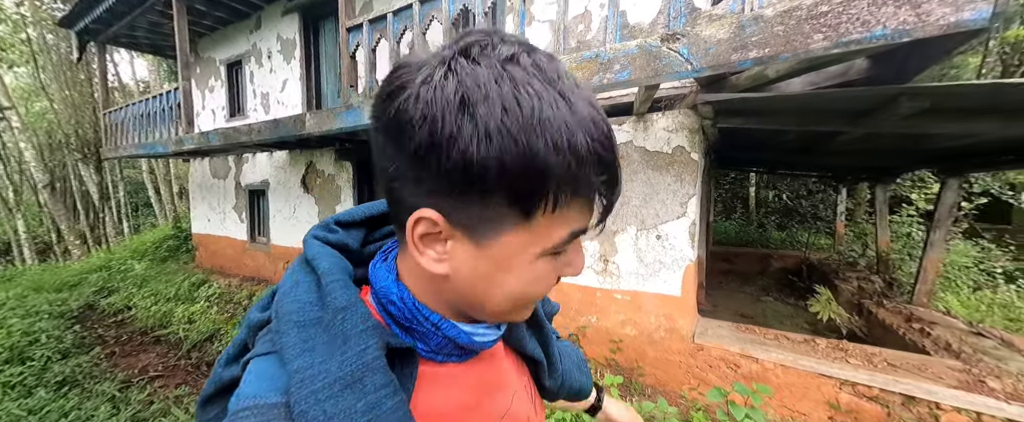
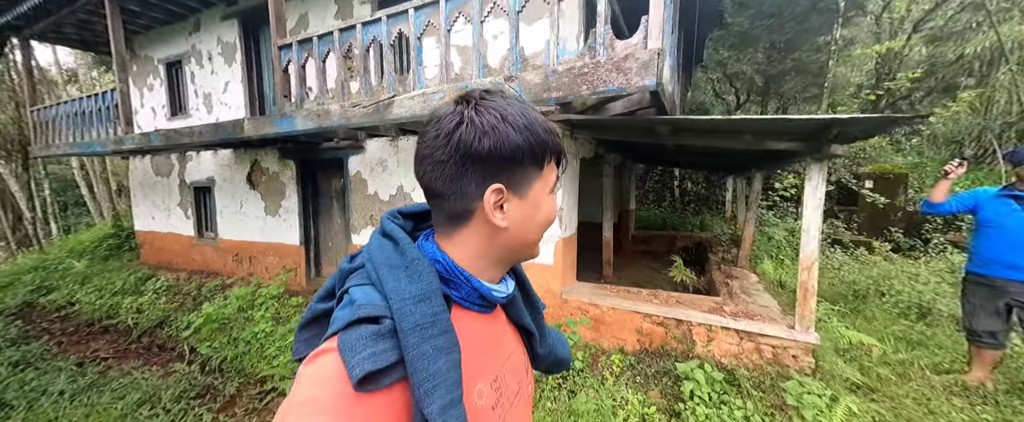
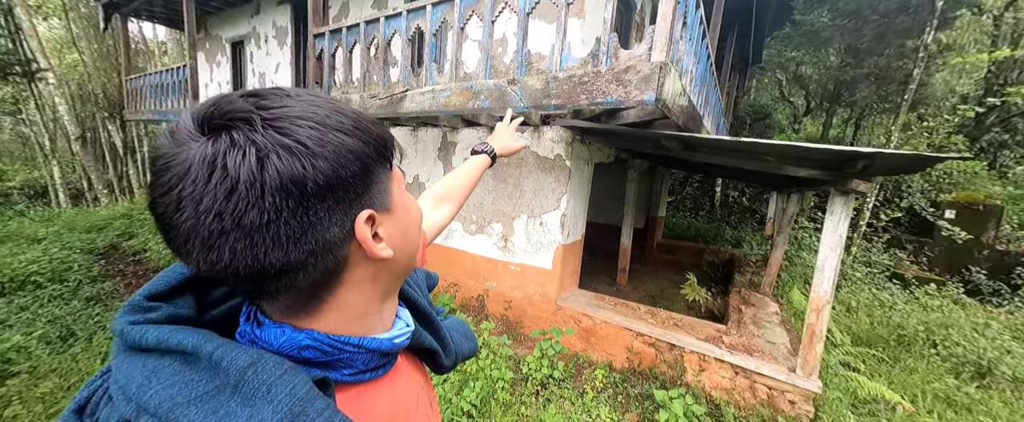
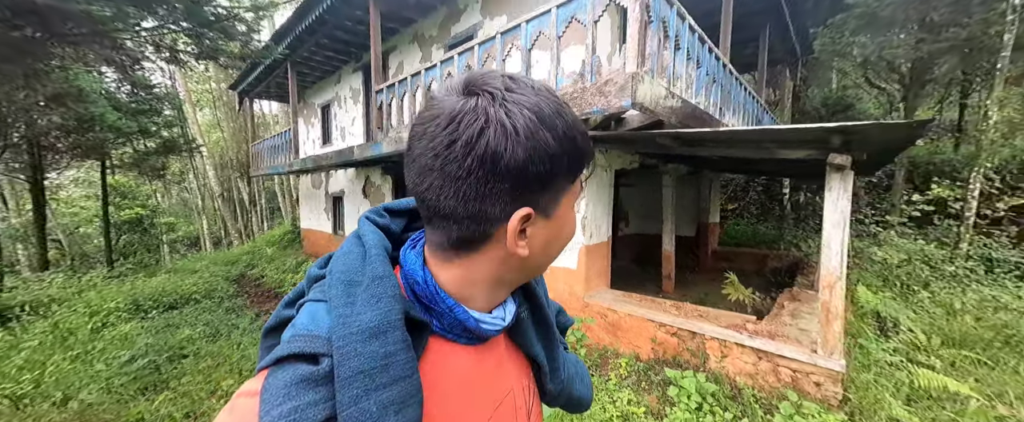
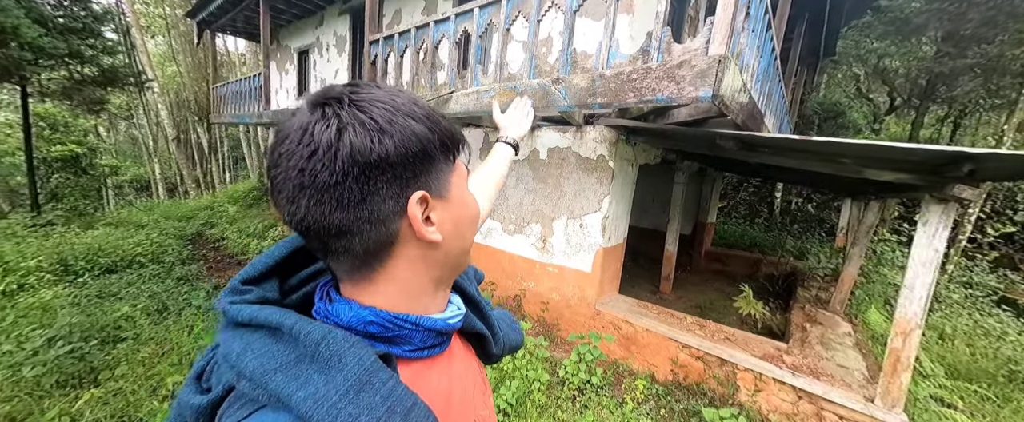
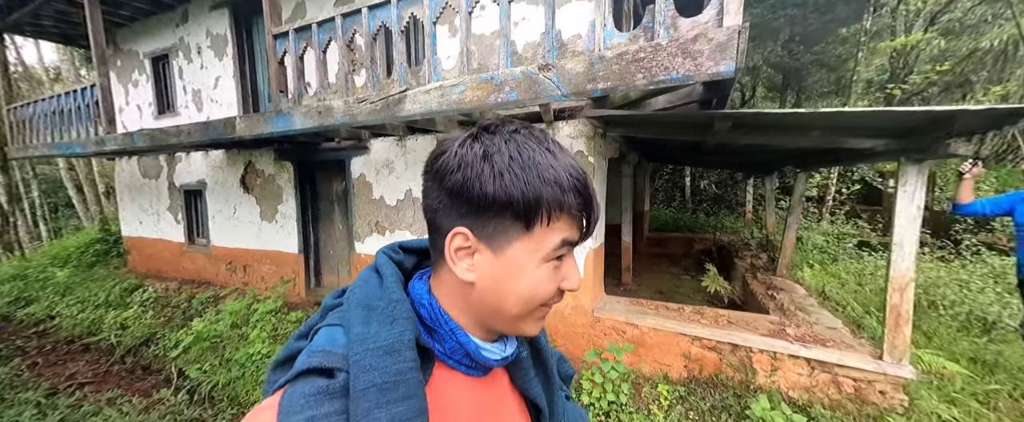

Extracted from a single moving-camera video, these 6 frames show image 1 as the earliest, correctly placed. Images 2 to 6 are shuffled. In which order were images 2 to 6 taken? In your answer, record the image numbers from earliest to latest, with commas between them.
6, 2, 3, 5, 4
